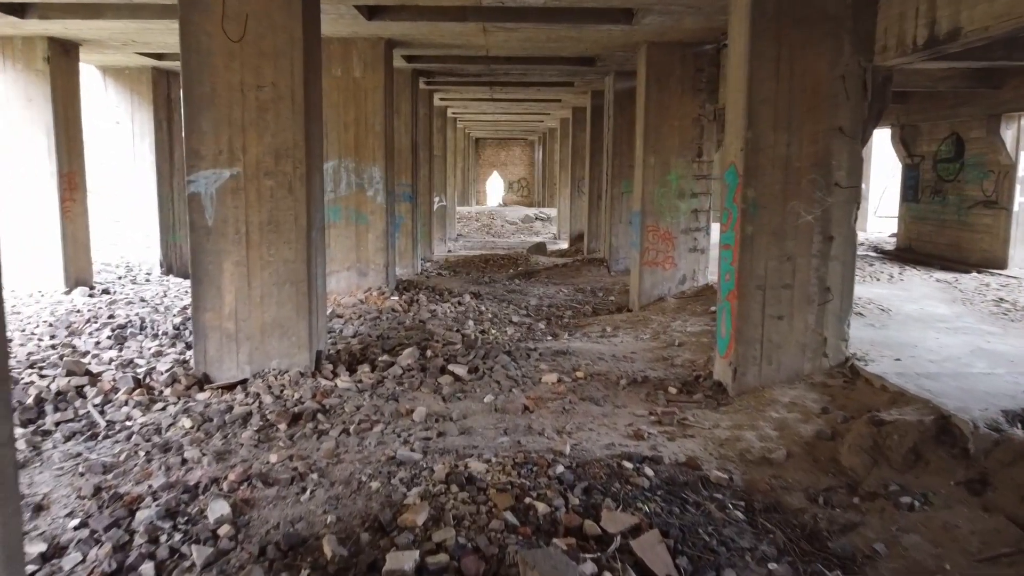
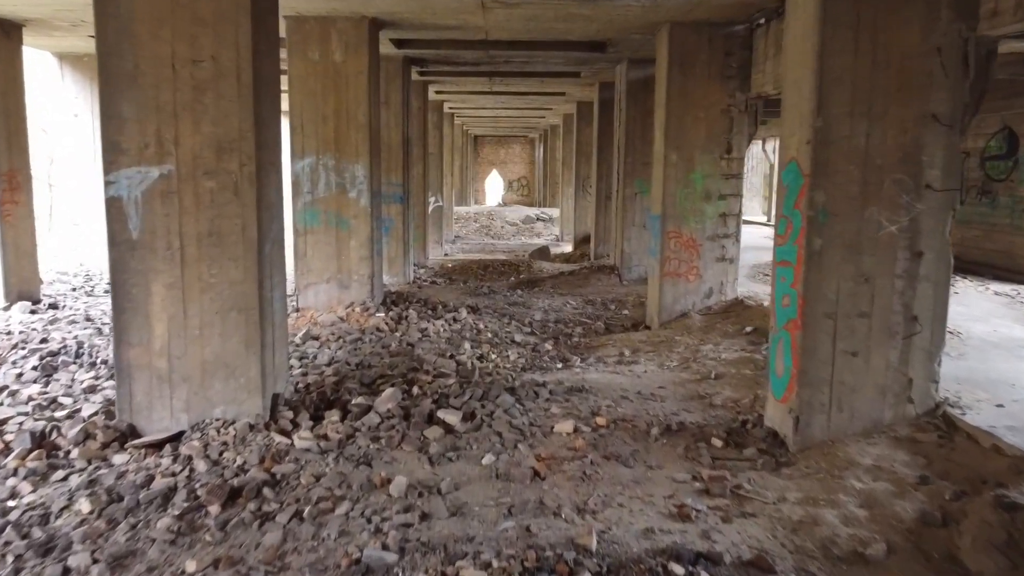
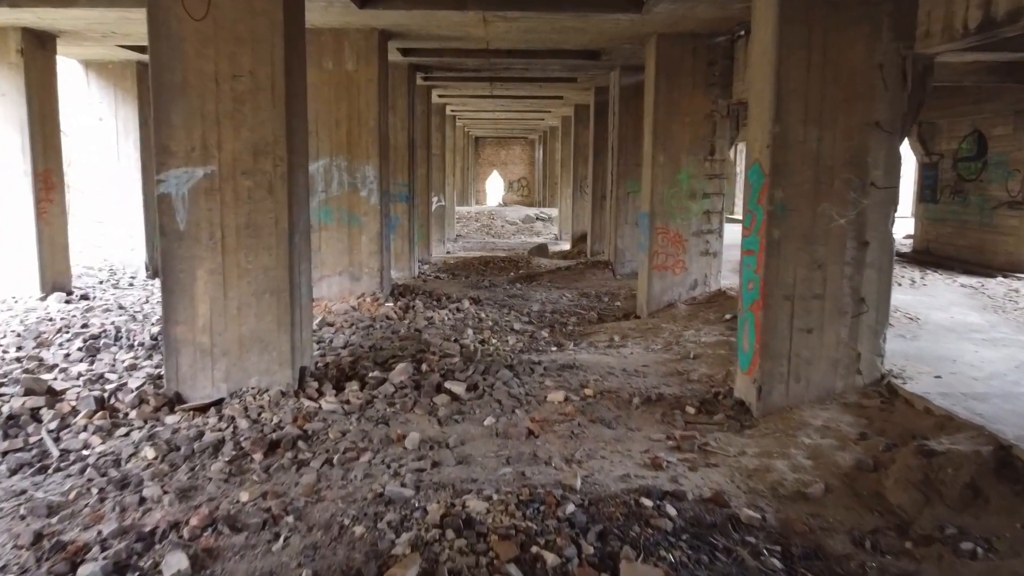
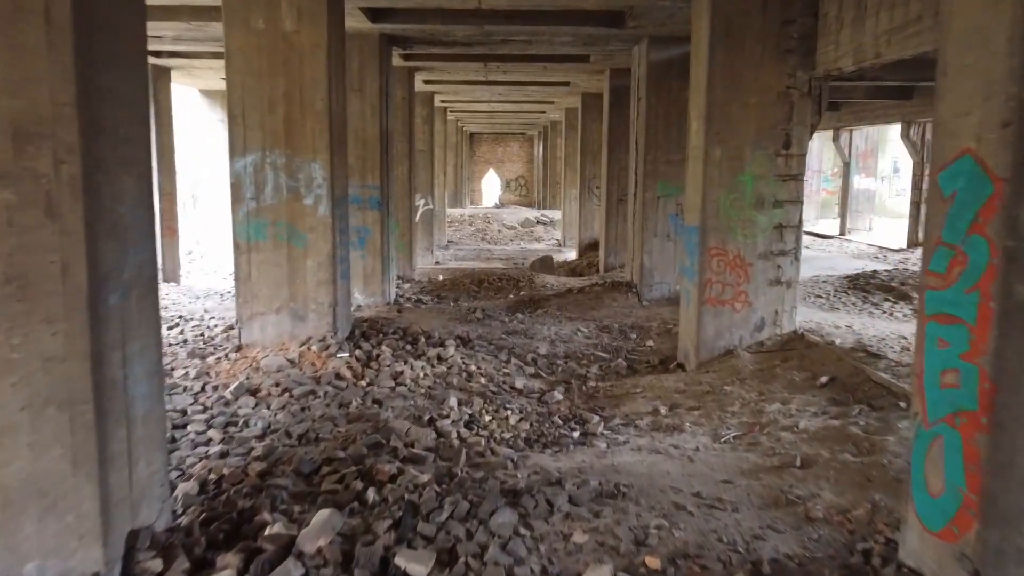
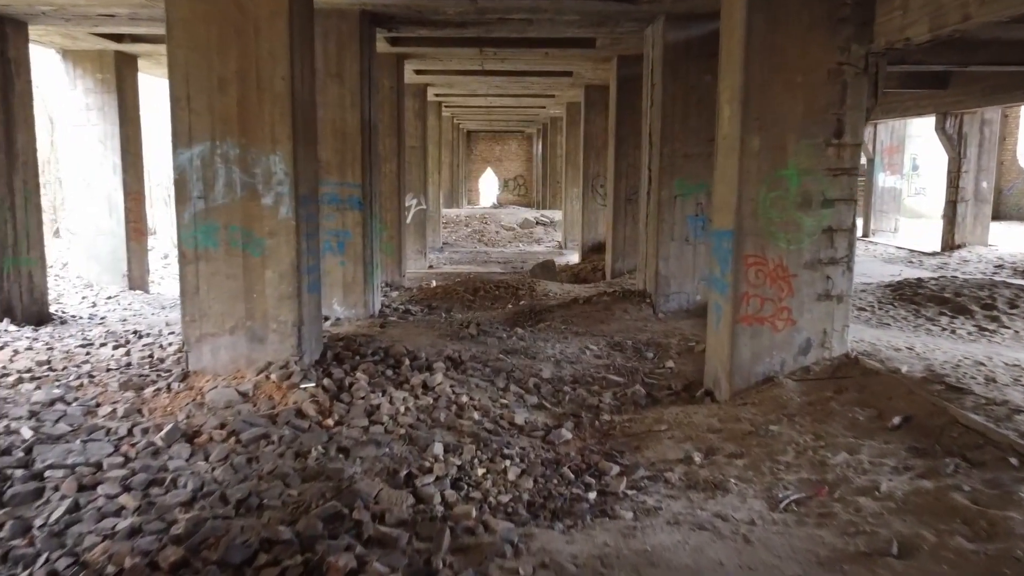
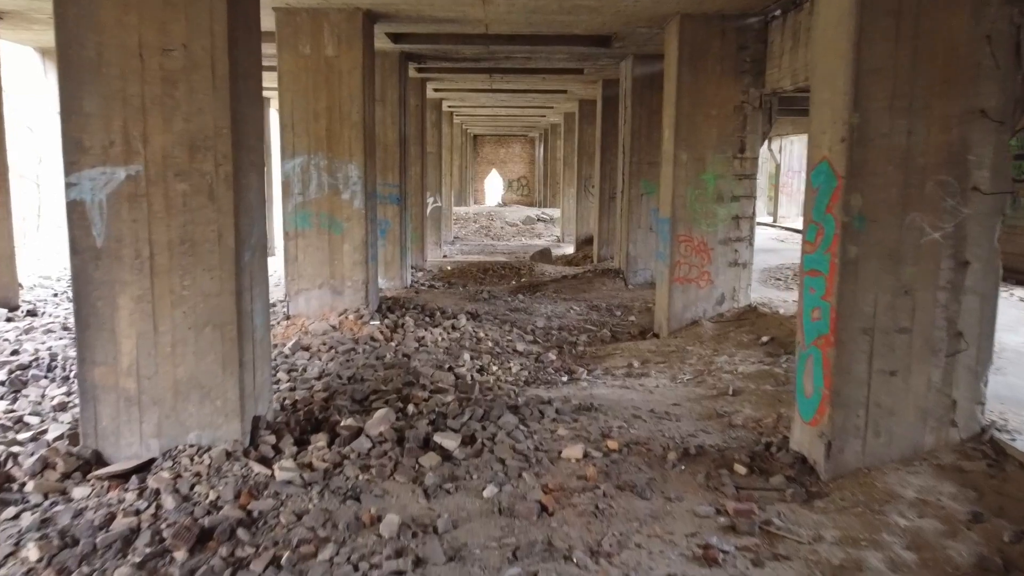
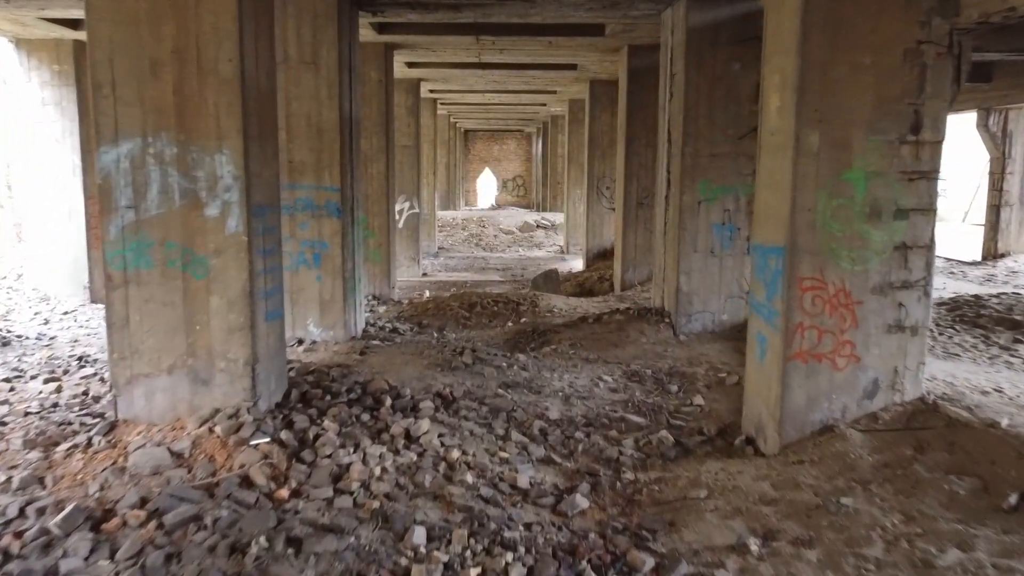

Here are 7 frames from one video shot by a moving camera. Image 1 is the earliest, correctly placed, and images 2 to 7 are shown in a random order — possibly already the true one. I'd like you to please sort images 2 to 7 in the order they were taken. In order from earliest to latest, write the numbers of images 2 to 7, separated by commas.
3, 2, 6, 4, 5, 7
